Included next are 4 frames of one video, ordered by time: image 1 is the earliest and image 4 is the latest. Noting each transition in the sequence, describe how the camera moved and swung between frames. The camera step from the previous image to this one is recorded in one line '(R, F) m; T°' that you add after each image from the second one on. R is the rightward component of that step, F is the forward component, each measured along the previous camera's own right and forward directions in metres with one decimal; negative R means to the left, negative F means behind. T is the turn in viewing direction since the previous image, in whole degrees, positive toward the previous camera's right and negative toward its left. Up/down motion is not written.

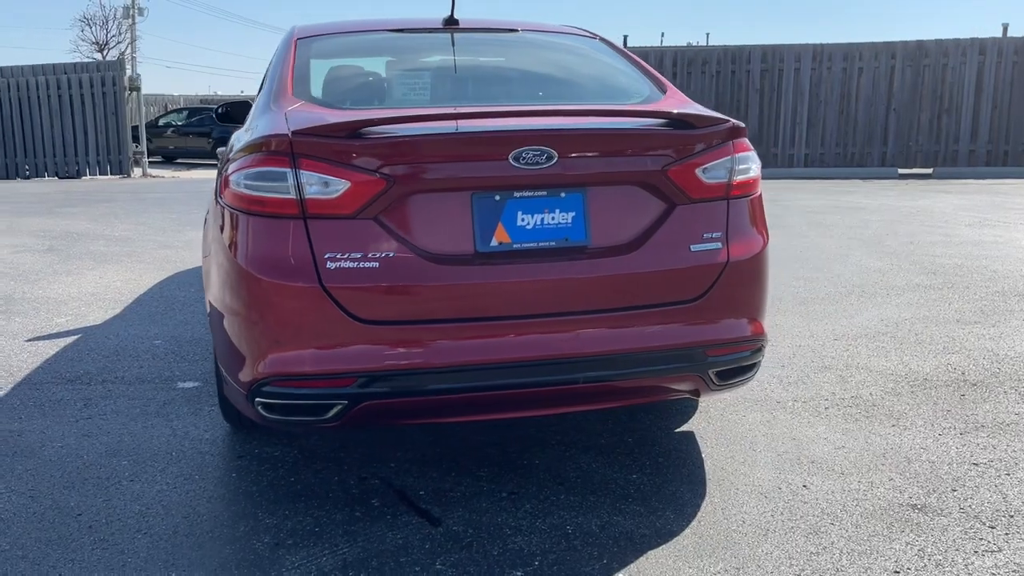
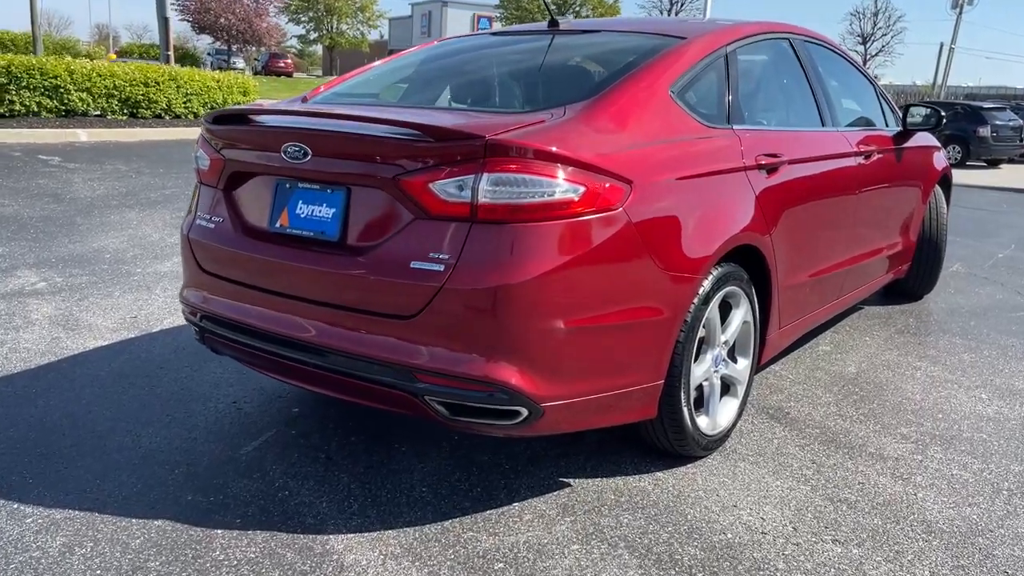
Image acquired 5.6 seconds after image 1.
(+2.7, +1.2) m; -48°
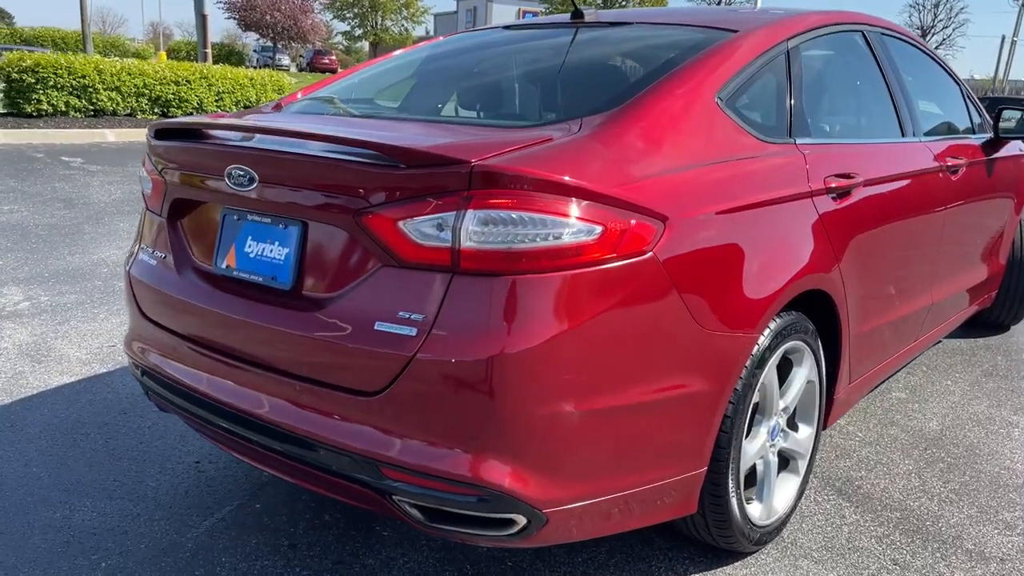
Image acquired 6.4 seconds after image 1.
(+0.1, +0.6) m; -3°
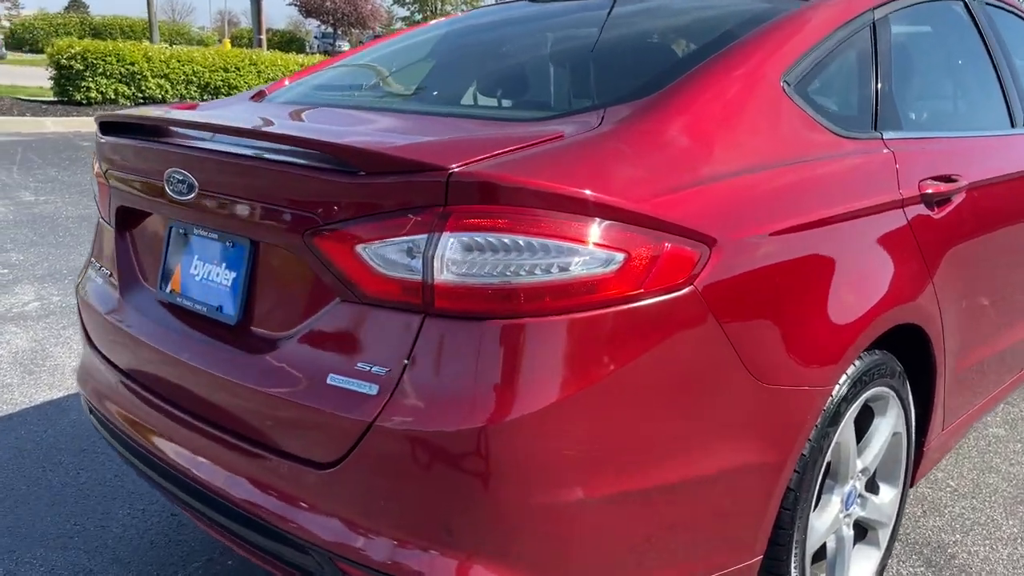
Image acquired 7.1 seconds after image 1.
(+0.1, +0.5) m; -4°
